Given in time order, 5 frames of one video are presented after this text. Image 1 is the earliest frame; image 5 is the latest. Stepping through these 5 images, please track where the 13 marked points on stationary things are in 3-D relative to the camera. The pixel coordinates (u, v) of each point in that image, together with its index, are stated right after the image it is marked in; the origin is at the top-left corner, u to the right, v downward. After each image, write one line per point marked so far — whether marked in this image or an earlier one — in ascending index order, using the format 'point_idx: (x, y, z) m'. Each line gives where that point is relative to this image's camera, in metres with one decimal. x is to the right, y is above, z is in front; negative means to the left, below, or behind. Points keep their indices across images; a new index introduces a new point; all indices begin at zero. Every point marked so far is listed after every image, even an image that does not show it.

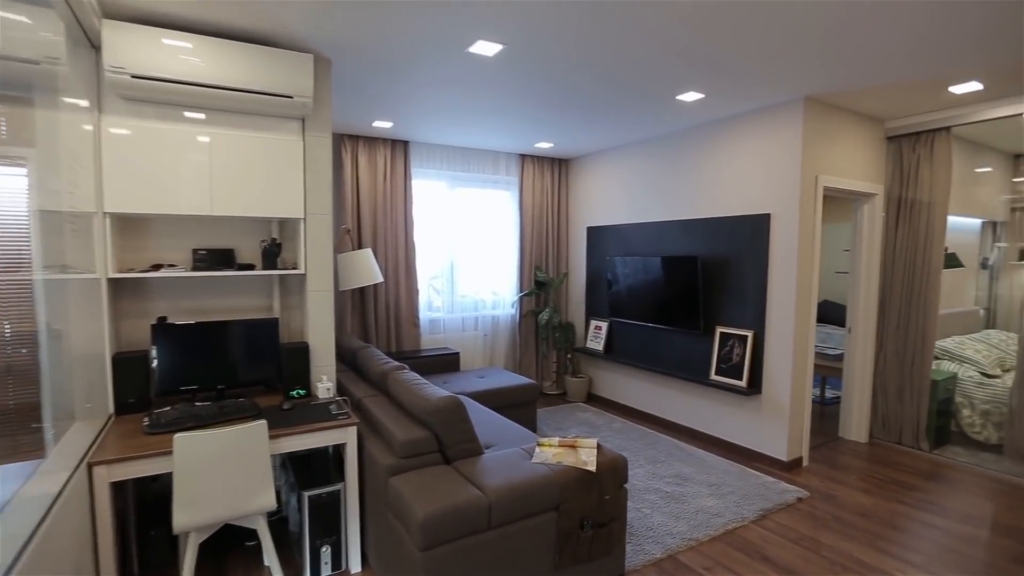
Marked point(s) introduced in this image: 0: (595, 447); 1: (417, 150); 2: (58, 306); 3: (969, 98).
0: (+0.4, -0.7, +2.3) m
1: (-0.8, +1.2, +4.7) m
2: (-1.7, -0.1, +1.9) m
3: (+3.1, +1.3, +3.5) m
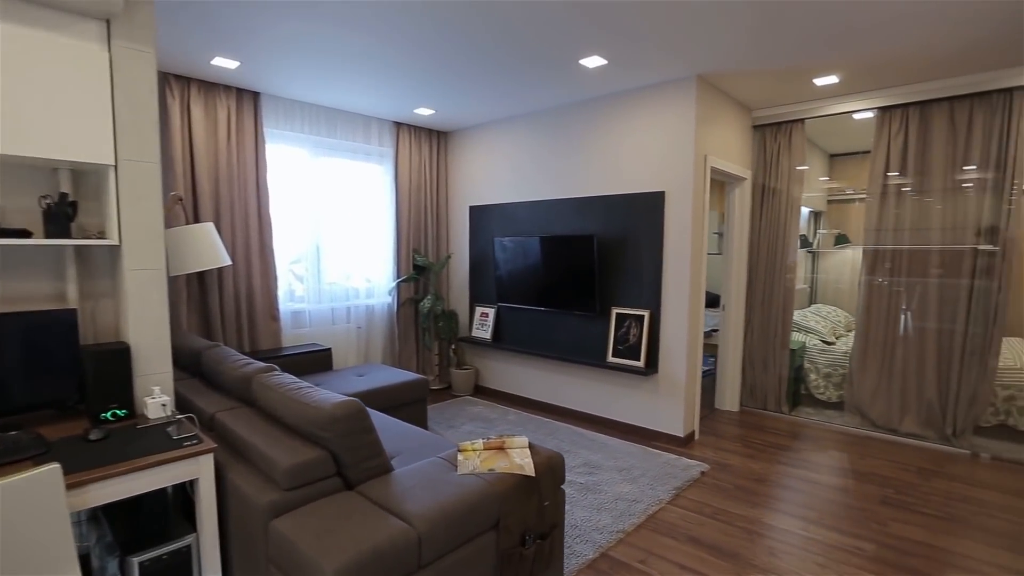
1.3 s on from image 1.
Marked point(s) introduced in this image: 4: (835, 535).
0: (+0.1, -0.6, +2.0) m
1: (-1.8, +1.3, +3.9) m
2: (-1.8, 0.0, +1.0) m
3: (+2.3, +1.5, +3.8) m
4: (+1.6, -1.2, +2.5) m
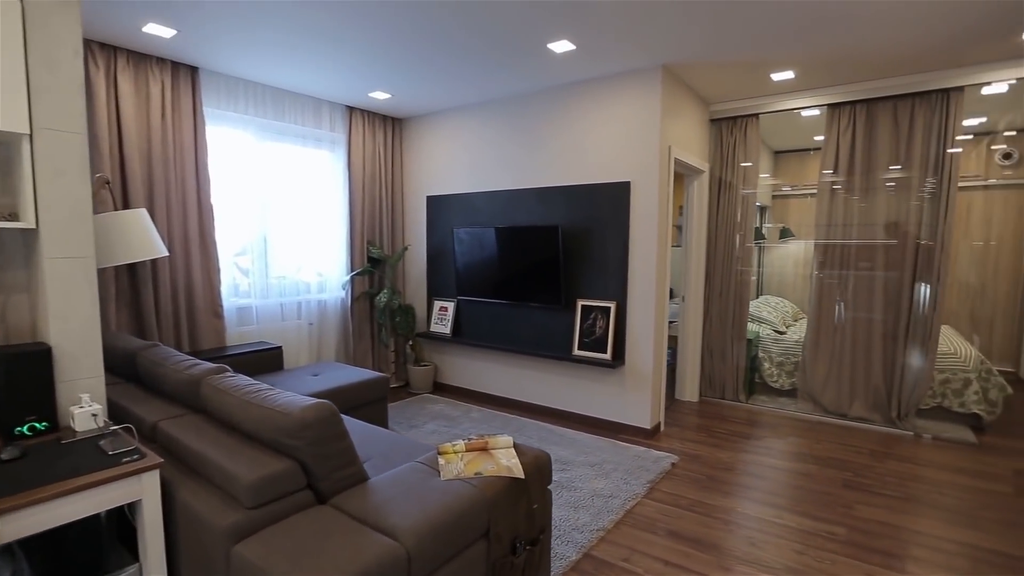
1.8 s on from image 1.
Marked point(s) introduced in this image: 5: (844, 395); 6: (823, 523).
0: (0.0, -0.6, +1.8) m
1: (-2.1, +1.4, +3.5) m
2: (-1.8, 0.0, +0.7) m
3: (+2.0, +1.5, +3.9) m
4: (+1.4, -1.1, +2.5) m
5: (+2.6, -0.9, +4.1) m
6: (+1.5, -1.1, +2.5) m
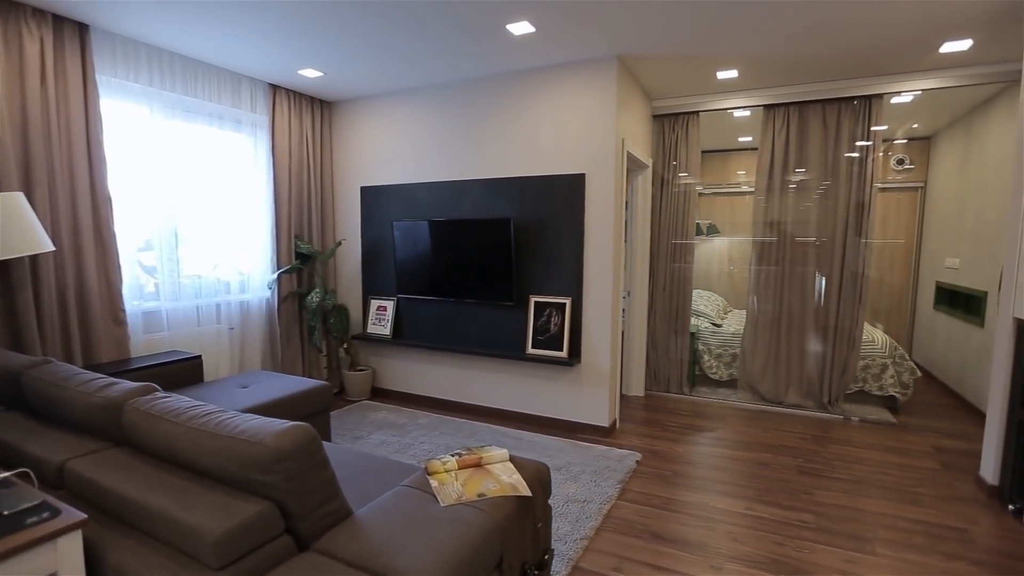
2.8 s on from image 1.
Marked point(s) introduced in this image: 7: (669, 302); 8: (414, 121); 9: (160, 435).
0: (0.0, -0.6, +1.6) m
1: (-2.3, +1.4, +2.9) m
2: (-1.6, 0.0, +0.2) m
3: (+1.6, +1.6, +4.0) m
4: (+1.3, -1.1, +2.6) m
5: (+2.2, -0.8, +4.3) m
6: (+1.4, -1.1, +2.6) m
7: (+1.4, -0.1, +4.6) m
8: (-0.8, +1.3, +4.1) m
9: (-0.9, -0.4, +1.3) m
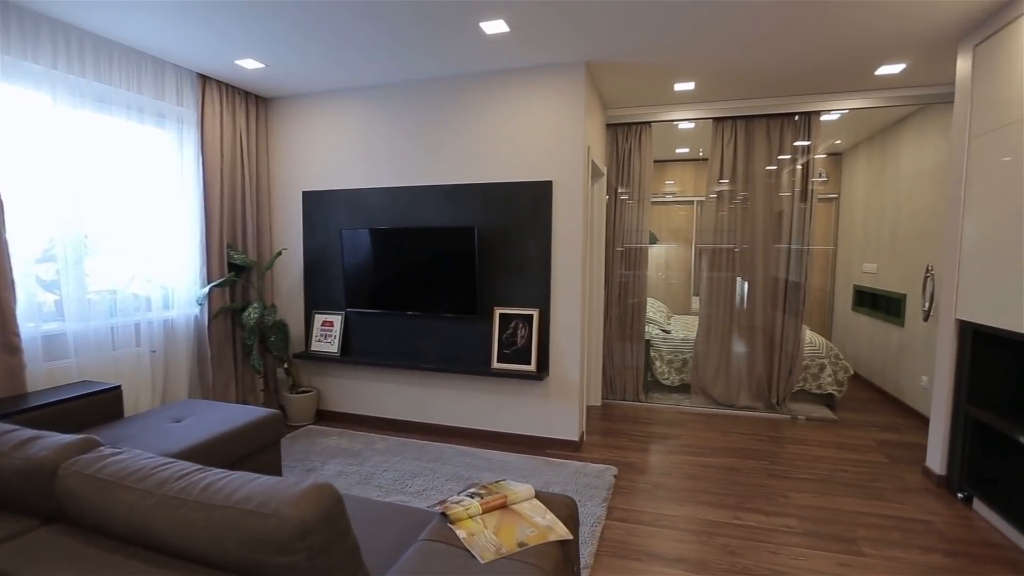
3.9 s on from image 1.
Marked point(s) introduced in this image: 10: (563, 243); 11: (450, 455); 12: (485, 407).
0: (+0.1, -0.6, +1.5) m
1: (-2.5, +1.3, +2.4) m
2: (-1.3, -0.1, -0.2) m
3: (+1.3, +1.5, +4.1) m
4: (+1.2, -1.1, +2.6) m
5: (+1.9, -0.8, +4.4) m
6: (+1.3, -1.1, +2.6) m
7: (+1.0, -0.2, +4.6) m
8: (-1.1, +1.2, +3.8) m
9: (-0.8, -0.4, +1.0) m
10: (+0.3, +0.3, +3.4) m
11: (-0.4, -1.1, +3.3) m
12: (-0.2, -0.8, +3.6) m
